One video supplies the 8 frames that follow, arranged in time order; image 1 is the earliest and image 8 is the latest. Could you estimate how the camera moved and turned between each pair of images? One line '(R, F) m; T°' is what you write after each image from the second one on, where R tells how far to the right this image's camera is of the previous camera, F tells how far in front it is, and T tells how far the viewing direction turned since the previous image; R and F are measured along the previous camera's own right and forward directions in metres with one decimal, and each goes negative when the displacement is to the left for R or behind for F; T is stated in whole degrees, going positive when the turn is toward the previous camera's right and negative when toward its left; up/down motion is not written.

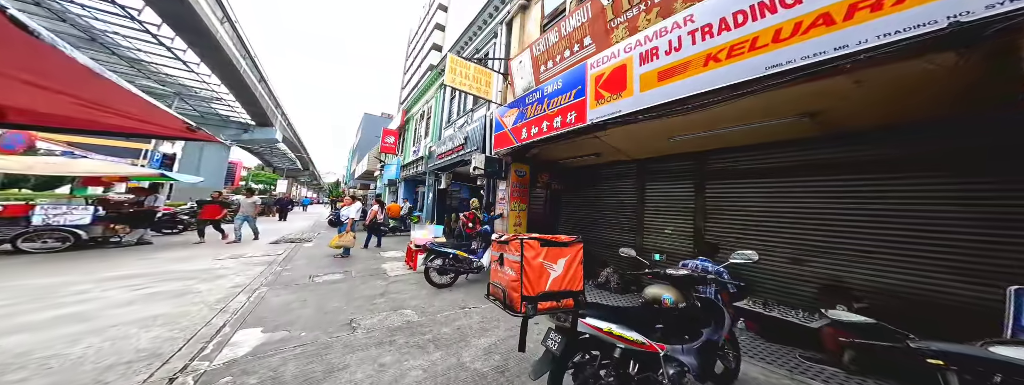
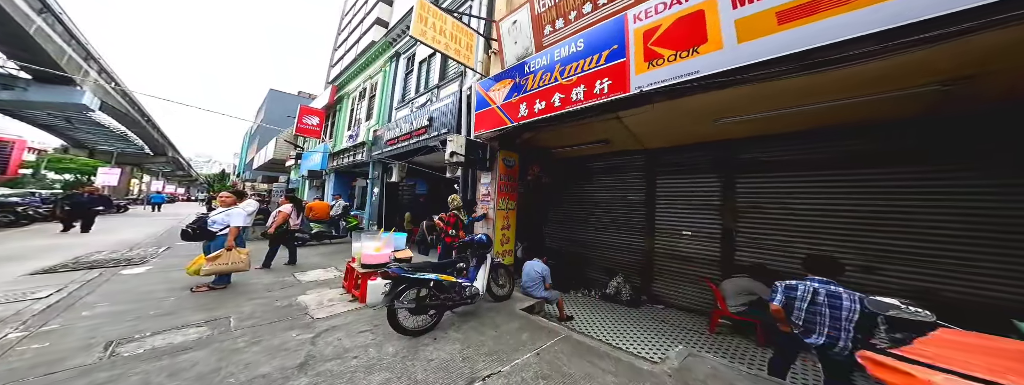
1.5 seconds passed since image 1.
(-0.8, +1.3) m; +14°
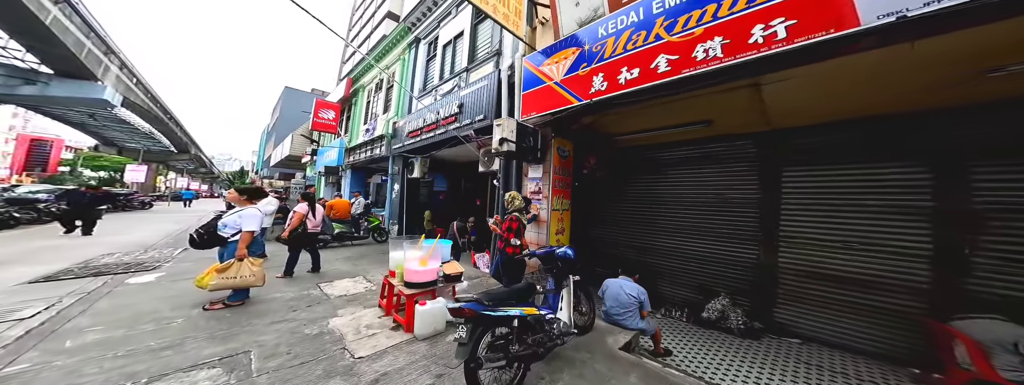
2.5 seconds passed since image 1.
(-0.7, +0.7) m; -2°
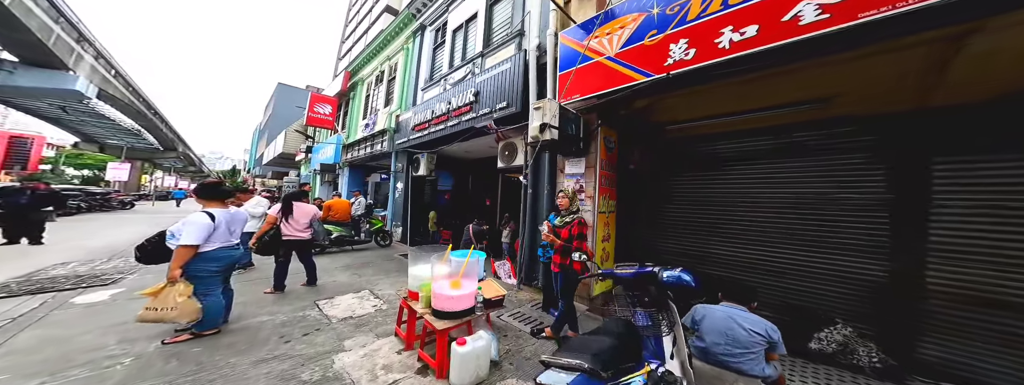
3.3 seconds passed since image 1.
(-0.5, +0.7) m; +1°
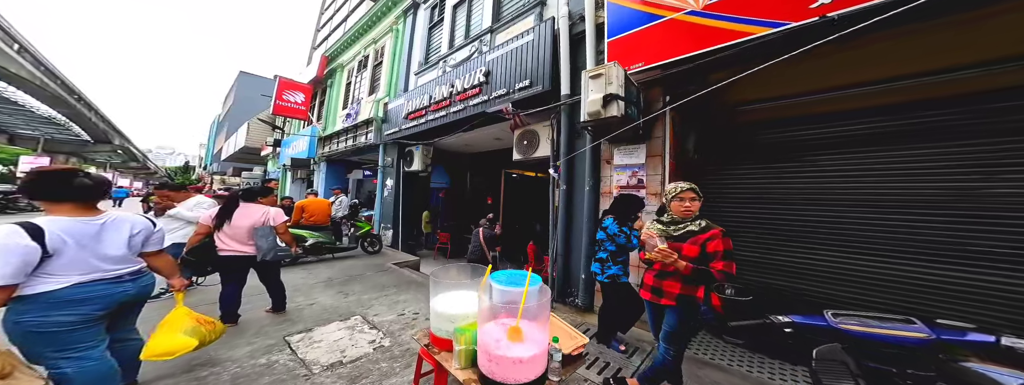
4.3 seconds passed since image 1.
(-0.6, +0.8) m; +4°
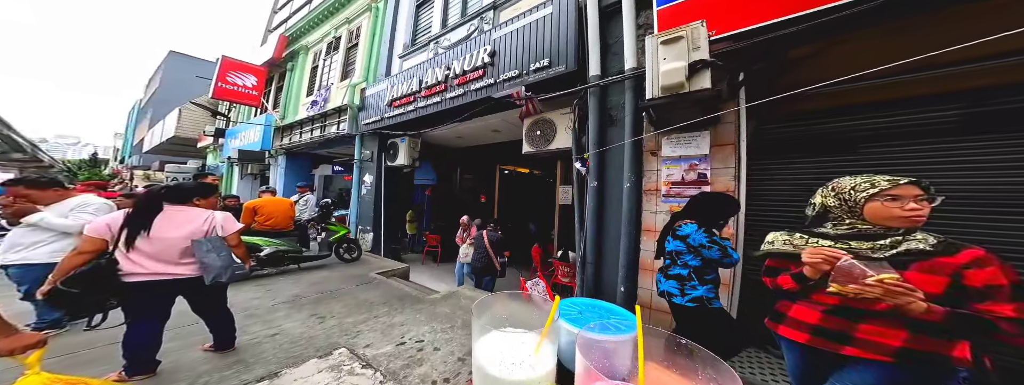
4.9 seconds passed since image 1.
(-0.6, +0.6) m; +6°
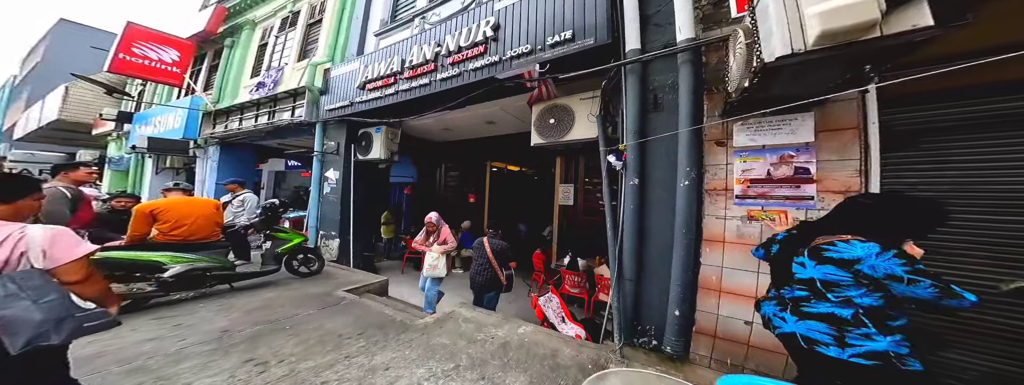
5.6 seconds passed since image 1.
(-0.5, +0.7) m; +7°
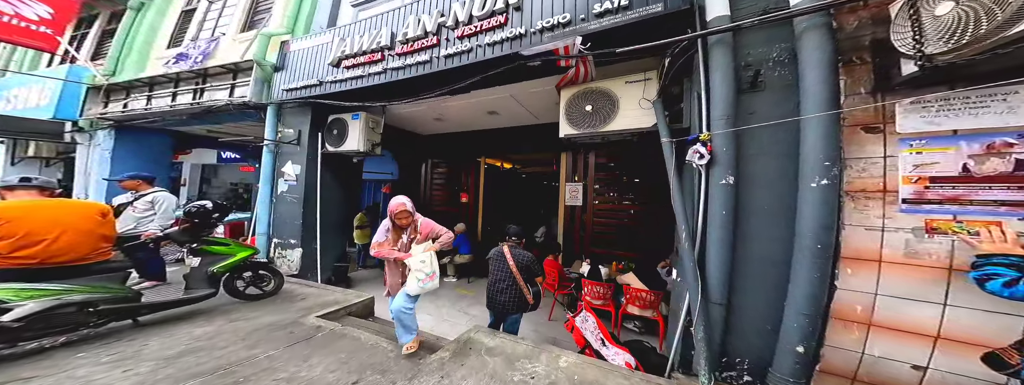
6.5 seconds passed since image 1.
(-0.7, +0.7) m; +8°
